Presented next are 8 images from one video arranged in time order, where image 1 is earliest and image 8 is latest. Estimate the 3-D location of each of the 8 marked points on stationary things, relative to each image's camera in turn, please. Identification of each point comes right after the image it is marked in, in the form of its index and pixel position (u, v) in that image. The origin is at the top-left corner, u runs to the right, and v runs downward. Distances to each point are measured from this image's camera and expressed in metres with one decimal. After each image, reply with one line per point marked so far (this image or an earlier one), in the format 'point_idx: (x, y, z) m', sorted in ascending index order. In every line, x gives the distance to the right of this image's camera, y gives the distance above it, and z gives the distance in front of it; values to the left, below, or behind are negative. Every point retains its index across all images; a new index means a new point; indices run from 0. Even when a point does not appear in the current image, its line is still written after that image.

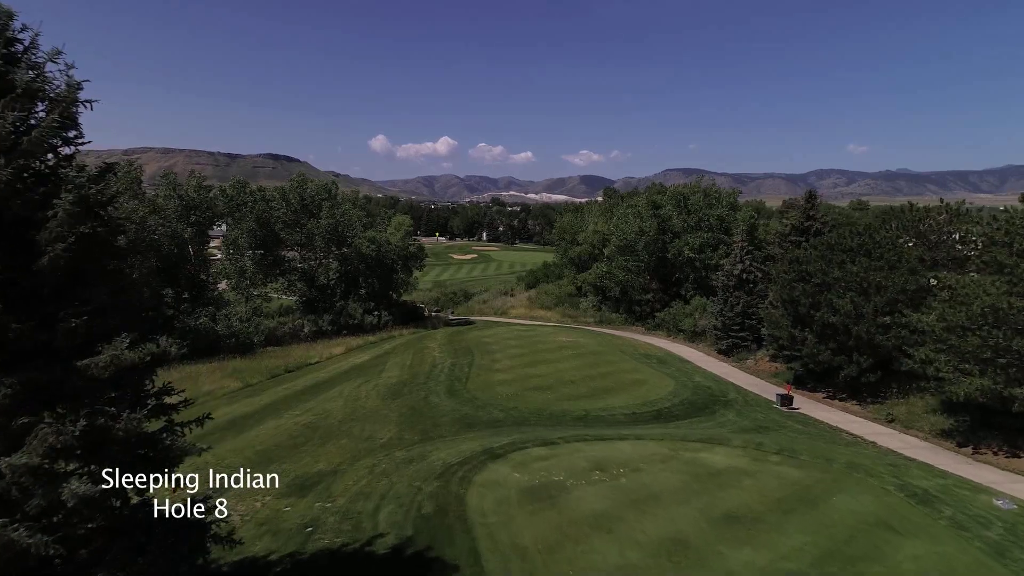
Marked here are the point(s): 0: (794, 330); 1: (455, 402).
0: (+7.6, -1.1, +19.0) m
1: (-1.4, -2.8, +17.3) m
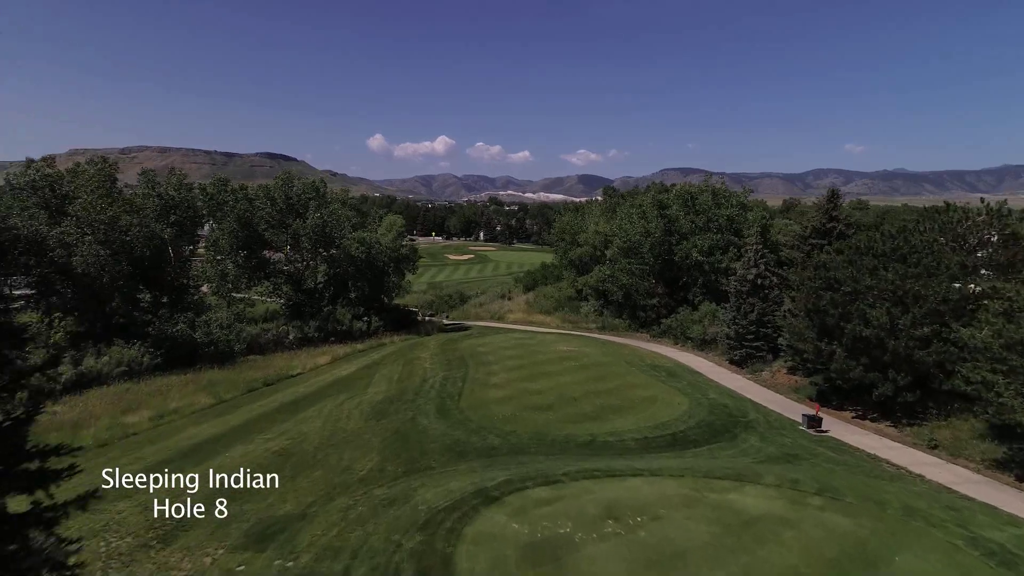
0: (+7.6, -1.3, +17.2) m
1: (-1.5, -3.0, +15.5) m
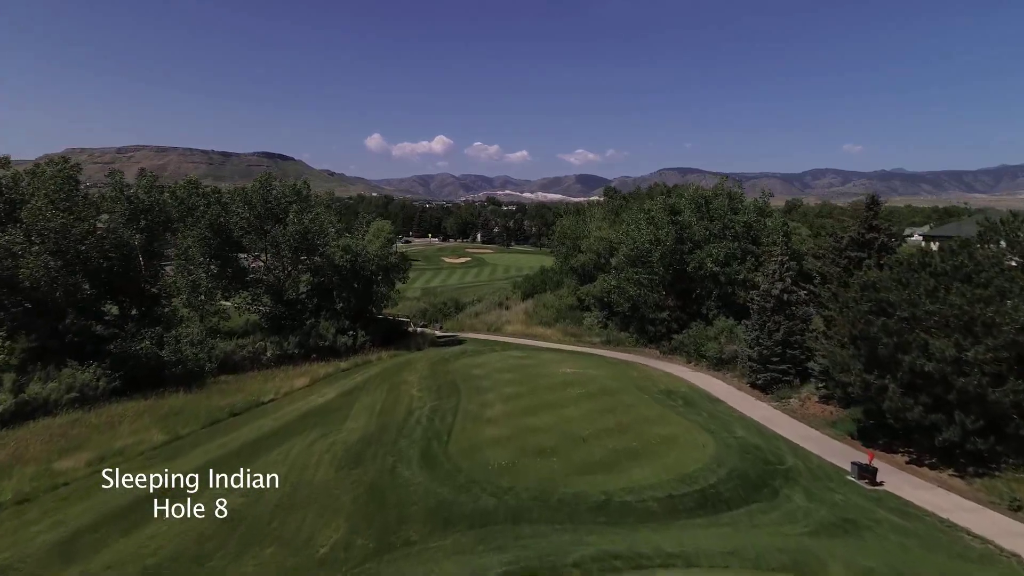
0: (+7.5, -1.8, +14.8) m
1: (-1.5, -3.5, +13.1) m
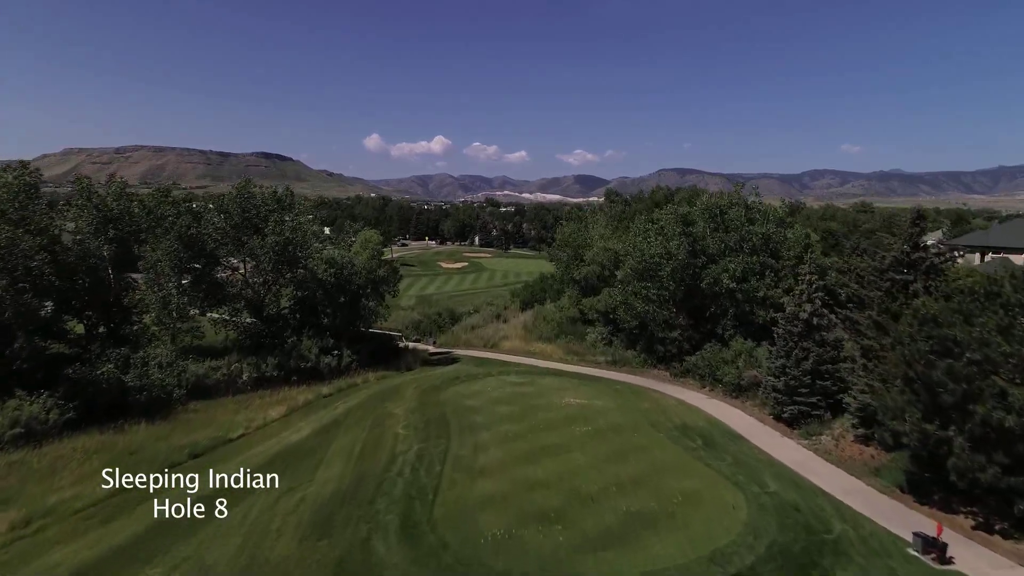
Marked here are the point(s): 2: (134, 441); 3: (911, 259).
0: (+7.5, -2.5, +12.6) m
1: (-1.6, -4.1, +10.9) m
2: (-10.1, -4.1, +18.6) m
3: (+9.4, +0.7, +16.5) m
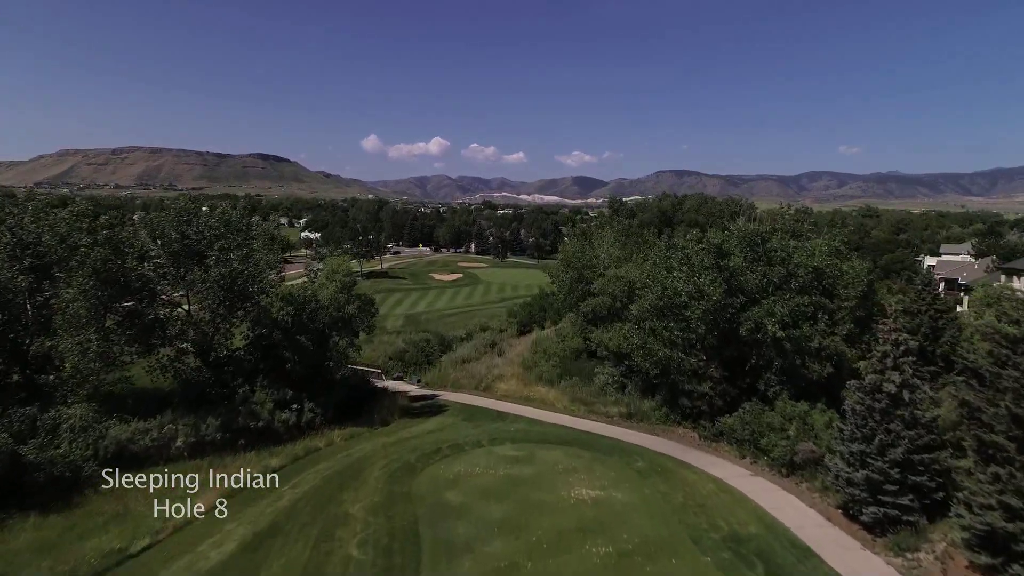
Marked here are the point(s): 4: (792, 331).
0: (+7.4, -3.8, +8.0) m
1: (-1.7, -5.4, +6.3) m
2: (-10.2, -5.4, +14.0) m
3: (+9.3, -0.6, +11.9) m
4: (+7.7, -1.2, +19.2) m
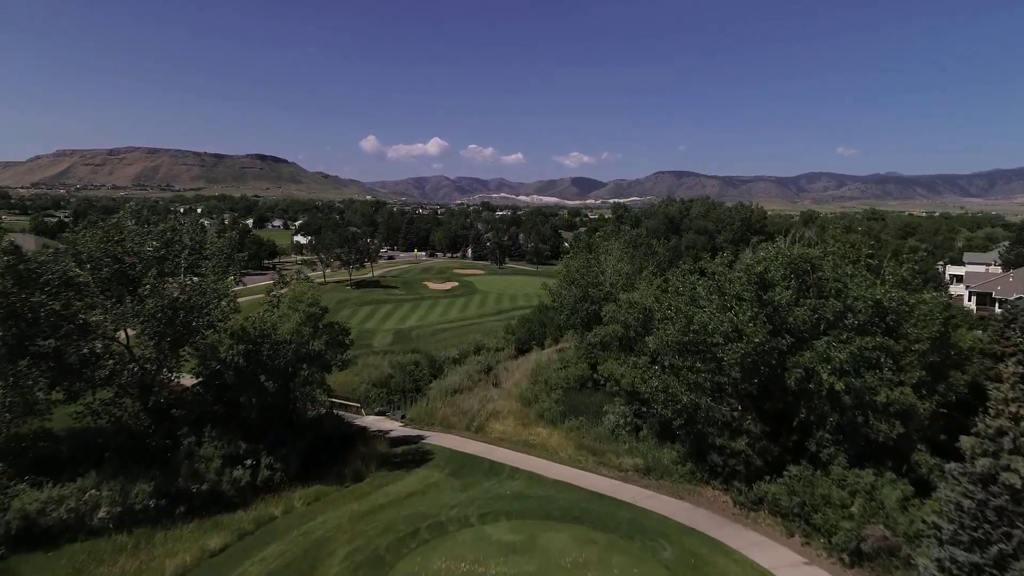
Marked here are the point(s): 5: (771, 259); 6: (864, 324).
0: (+7.3, -4.7, +4.4) m
1: (-1.8, -6.3, +2.6) m
2: (-10.3, -6.3, +10.3) m
3: (+9.2, -1.5, +8.3) m
4: (+7.6, -2.1, +15.6) m
5: (+6.7, +0.7, +18.0) m
6: (+8.4, -0.8, +16.6) m
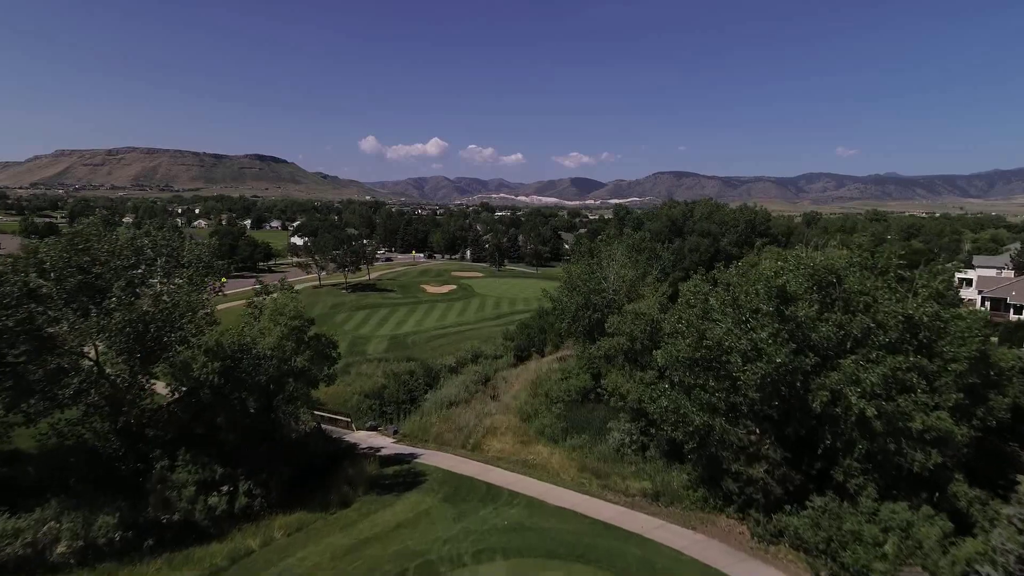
0: (+7.3, -5.0, +3.0) m
1: (-1.8, -6.6, +1.2) m
2: (-10.4, -6.6, +8.9) m
3: (+9.1, -1.8, +6.9) m
4: (+7.6, -2.4, +14.1) m
5: (+6.7, +0.4, +16.5) m
6: (+8.3, -1.1, +15.1) m
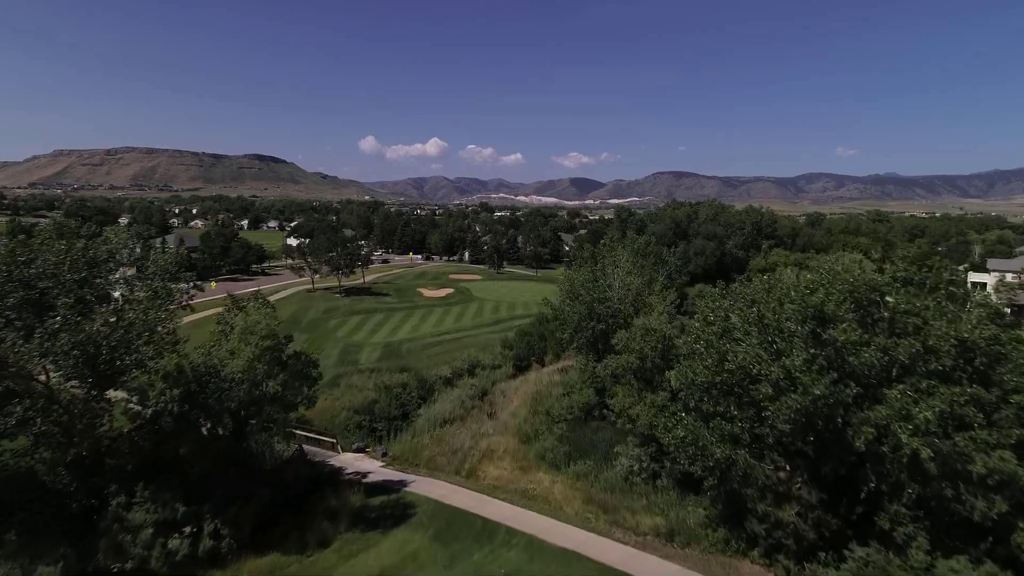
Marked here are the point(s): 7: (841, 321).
0: (+7.2, -5.3, +1.1) m
1: (-1.8, -7.0, -0.7) m
2: (-10.4, -7.0, +7.0) m
3: (+9.1, -2.2, +5.0) m
4: (+7.5, -2.7, +12.2) m
5: (+6.6, 0.0, +14.6) m
6: (+8.3, -1.5, +13.2) m
7: (+6.4, -0.6, +13.8) m
